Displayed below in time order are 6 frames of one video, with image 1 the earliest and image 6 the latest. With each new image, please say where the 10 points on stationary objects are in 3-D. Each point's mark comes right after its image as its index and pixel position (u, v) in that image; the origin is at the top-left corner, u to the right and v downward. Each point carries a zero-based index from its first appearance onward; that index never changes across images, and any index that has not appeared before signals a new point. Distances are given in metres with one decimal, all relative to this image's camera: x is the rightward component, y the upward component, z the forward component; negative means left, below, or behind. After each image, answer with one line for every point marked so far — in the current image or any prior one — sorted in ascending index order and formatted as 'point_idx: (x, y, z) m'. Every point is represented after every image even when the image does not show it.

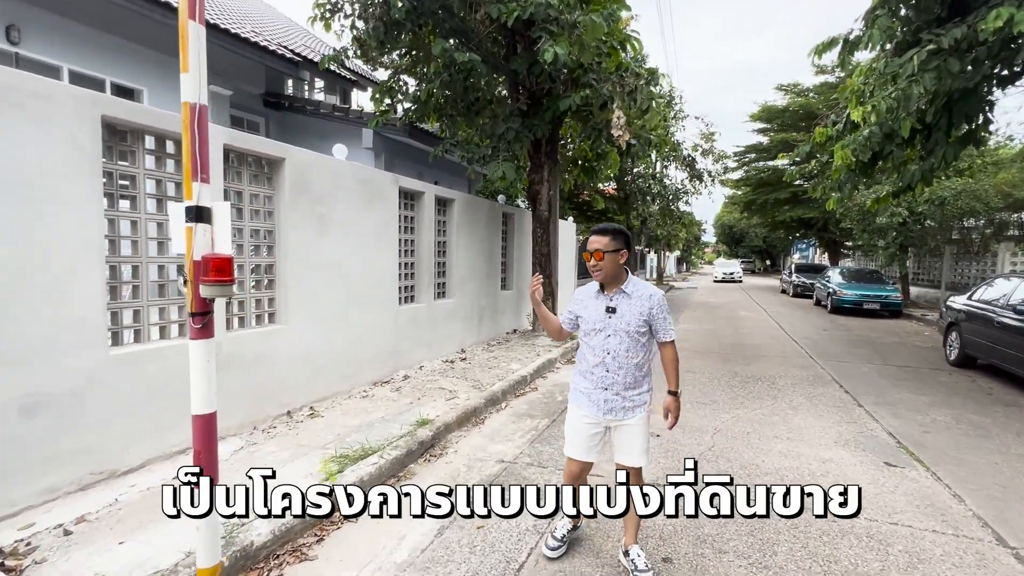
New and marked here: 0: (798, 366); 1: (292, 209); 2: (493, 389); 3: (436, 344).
0: (+4.7, -1.3, +7.6) m
1: (-2.3, +0.9, +5.0) m
2: (-0.2, -1.3, +6.0) m
3: (-1.2, -0.9, +7.6) m
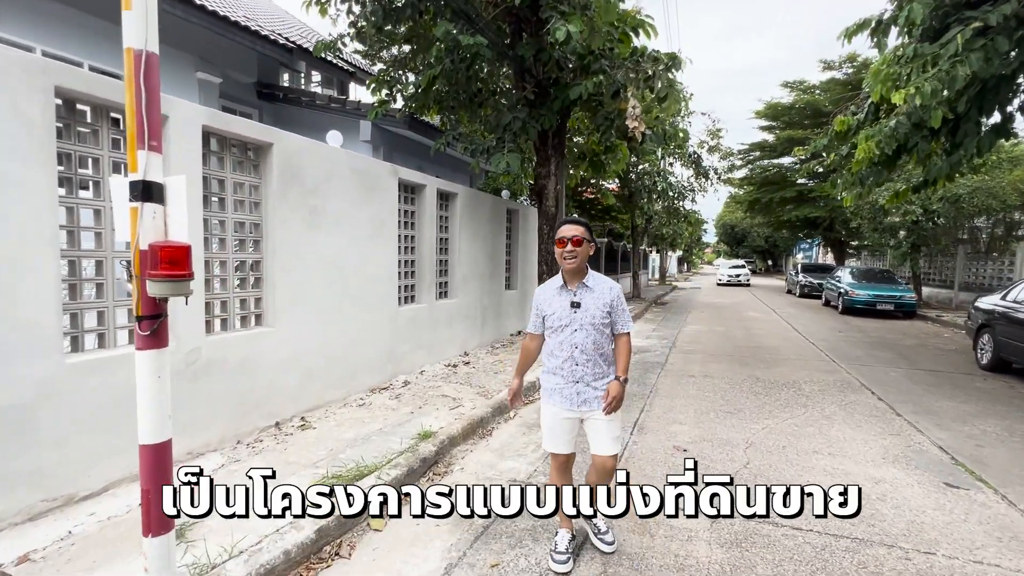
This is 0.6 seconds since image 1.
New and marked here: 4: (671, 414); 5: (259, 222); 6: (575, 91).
0: (+4.8, -1.3, +7.2) m
1: (-2.2, +0.9, +4.5) m
2: (-0.1, -1.3, +5.5) m
3: (-1.1, -0.9, +7.1) m
4: (+1.8, -1.4, +5.2) m
5: (-2.4, +0.6, +4.5) m
6: (+0.9, +2.9, +7.0) m
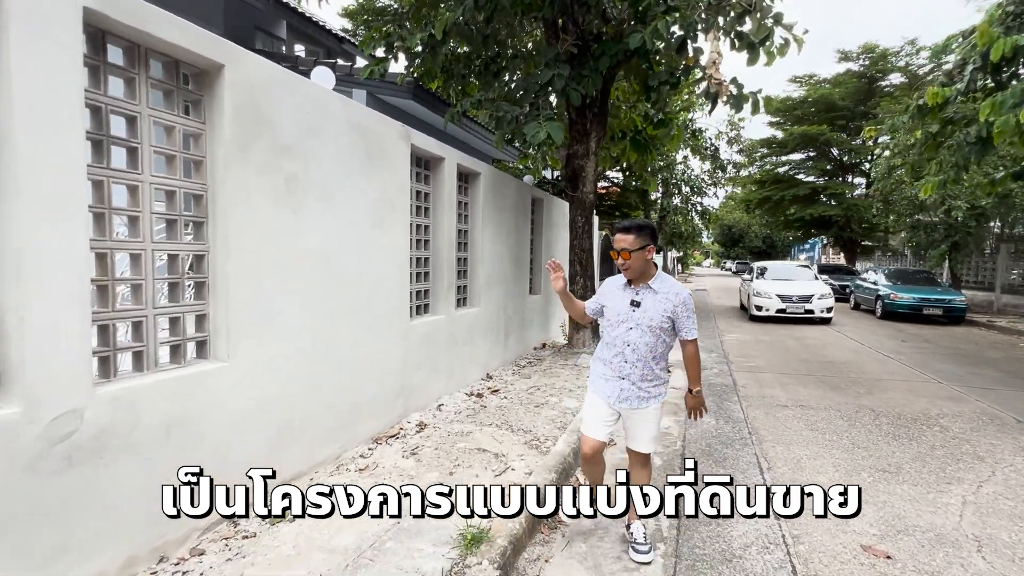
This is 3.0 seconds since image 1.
0: (+5.3, -1.3, +5.7) m
1: (-1.6, +0.8, +2.9) m
2: (+0.4, -1.3, +3.9) m
3: (-0.7, -1.0, +5.5) m
4: (+2.3, -1.5, +3.7) m
5: (-1.8, +0.6, +2.8) m
6: (+1.4, +2.9, +5.4) m
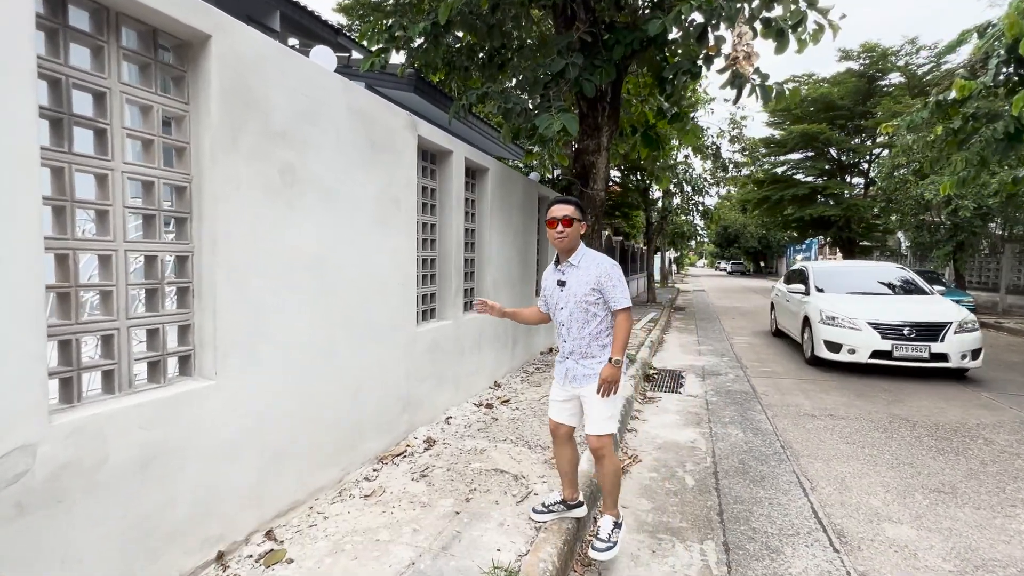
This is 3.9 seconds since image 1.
0: (+5.4, -1.4, +5.4) m
1: (-1.5, +0.8, +2.5) m
2: (+0.6, -1.4, +3.6) m
3: (-0.5, -1.0, +5.1) m
4: (+2.5, -1.5, +3.3) m
5: (-1.7, +0.5, +2.4) m
6: (+1.6, +2.8, +5.1) m
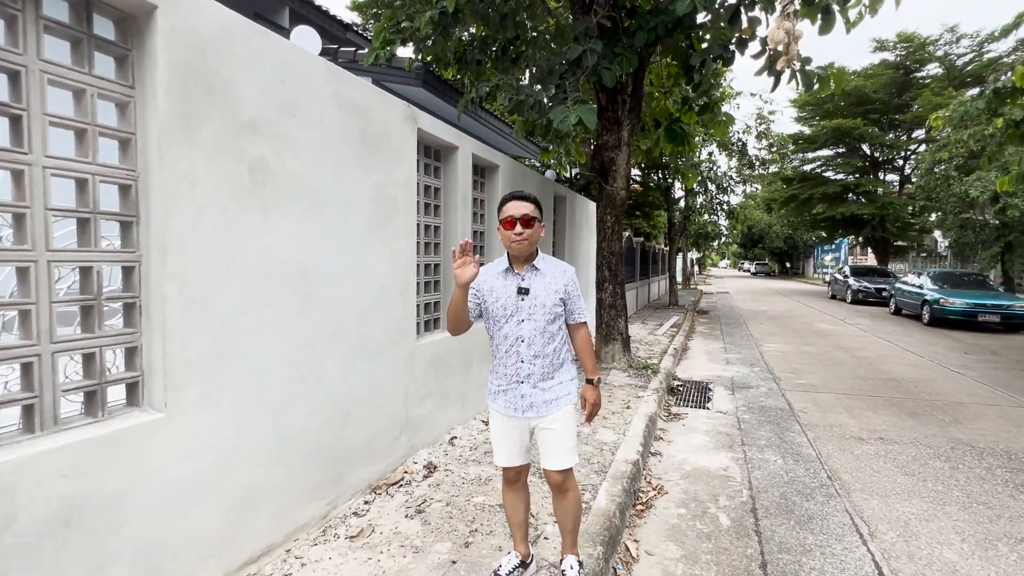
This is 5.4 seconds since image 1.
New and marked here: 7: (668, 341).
0: (+5.5, -1.4, +4.8) m
1: (-1.5, +0.7, +2.1) m
2: (+0.6, -1.4, +3.1) m
3: (-0.4, -1.1, +4.7) m
4: (+2.5, -1.6, +2.8) m
5: (-1.6, +0.5, +2.0) m
6: (+1.7, +2.8, +4.6) m
7: (+3.2, -1.1, +9.8) m
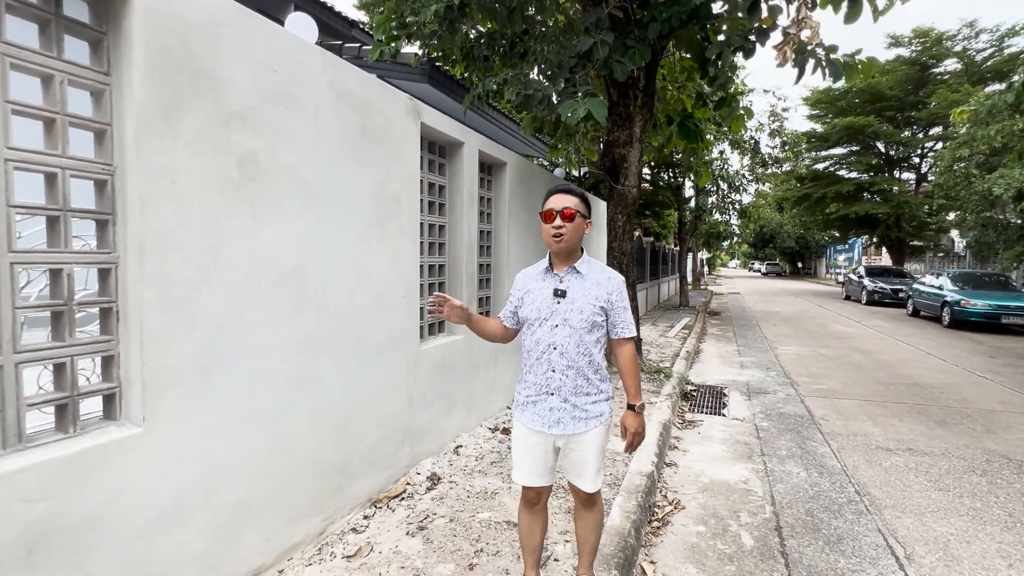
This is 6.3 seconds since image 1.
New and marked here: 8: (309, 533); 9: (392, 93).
0: (+5.6, -1.5, +4.5) m
1: (-1.4, +0.7, +2.0) m
2: (+0.7, -1.5, +2.9) m
3: (-0.3, -1.1, +4.5) m
4: (+2.5, -1.6, +2.6) m
5: (-1.6, +0.5, +1.9) m
6: (+1.7, +2.7, +4.4) m
7: (+3.4, -1.1, +9.5) m
8: (-1.2, -1.4, +2.7) m
9: (-0.8, +1.4, +3.3) m
